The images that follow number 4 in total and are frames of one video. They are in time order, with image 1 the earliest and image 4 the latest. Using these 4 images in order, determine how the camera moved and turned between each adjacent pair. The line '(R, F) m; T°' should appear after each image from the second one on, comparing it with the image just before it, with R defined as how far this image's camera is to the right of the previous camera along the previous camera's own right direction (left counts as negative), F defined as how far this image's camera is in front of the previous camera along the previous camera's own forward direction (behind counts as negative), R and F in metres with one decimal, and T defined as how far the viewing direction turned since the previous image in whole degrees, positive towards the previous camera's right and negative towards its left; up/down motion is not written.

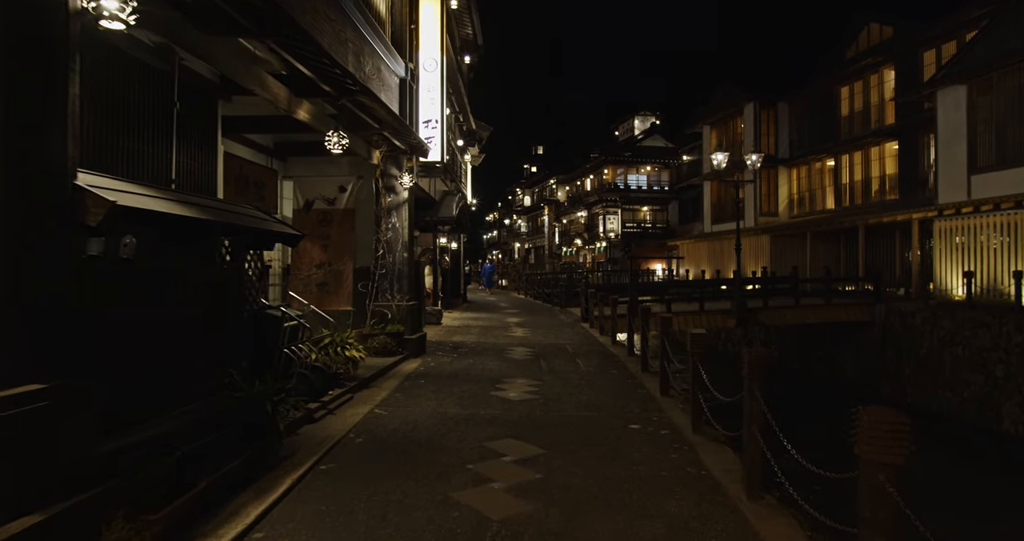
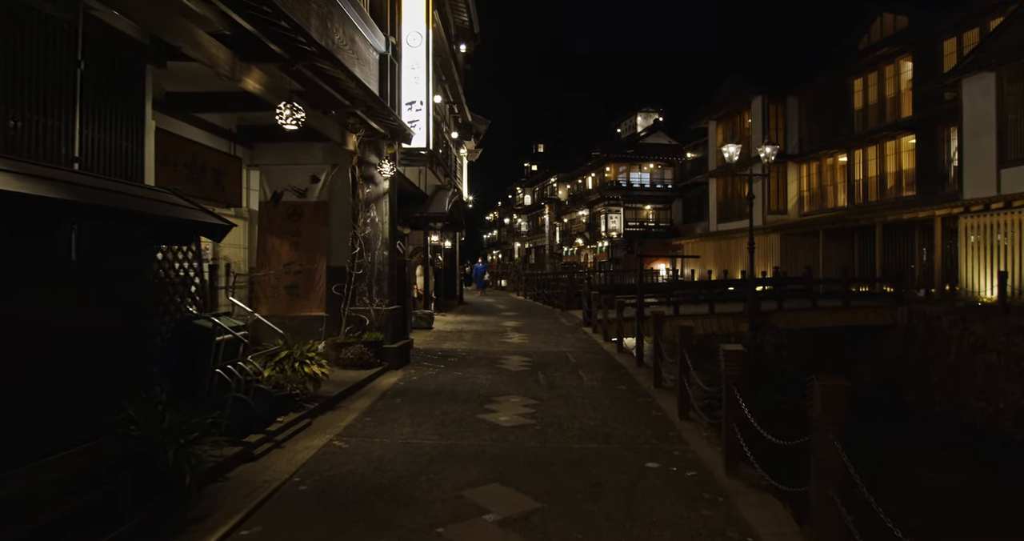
(+0.1, +1.4) m; 0°
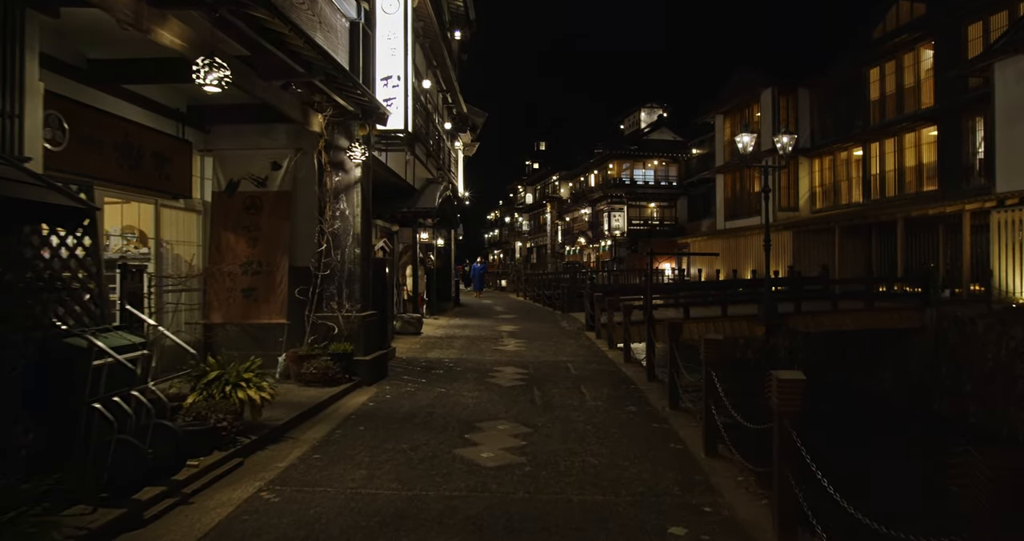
(+0.2, +1.4) m; 0°
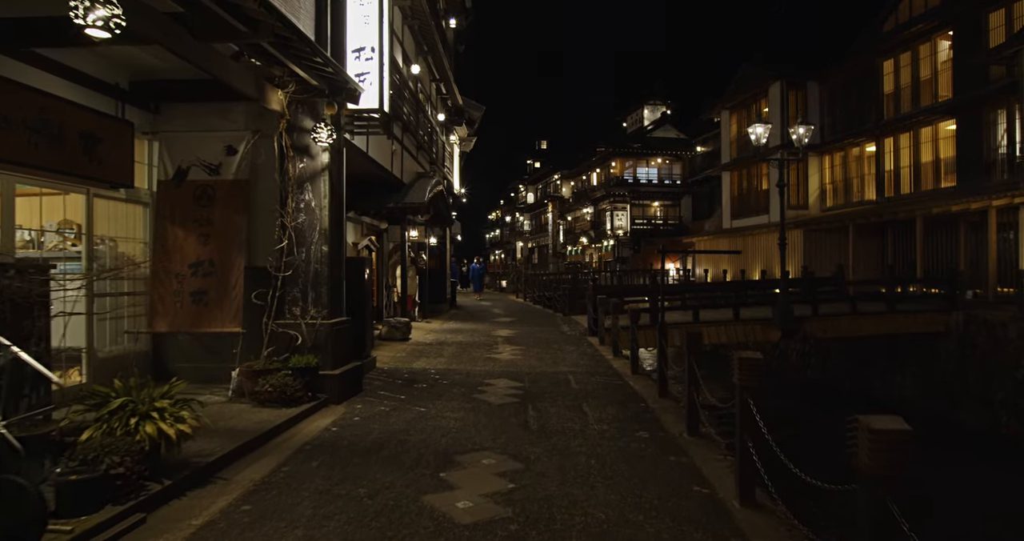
(+0.1, +1.2) m; 0°
